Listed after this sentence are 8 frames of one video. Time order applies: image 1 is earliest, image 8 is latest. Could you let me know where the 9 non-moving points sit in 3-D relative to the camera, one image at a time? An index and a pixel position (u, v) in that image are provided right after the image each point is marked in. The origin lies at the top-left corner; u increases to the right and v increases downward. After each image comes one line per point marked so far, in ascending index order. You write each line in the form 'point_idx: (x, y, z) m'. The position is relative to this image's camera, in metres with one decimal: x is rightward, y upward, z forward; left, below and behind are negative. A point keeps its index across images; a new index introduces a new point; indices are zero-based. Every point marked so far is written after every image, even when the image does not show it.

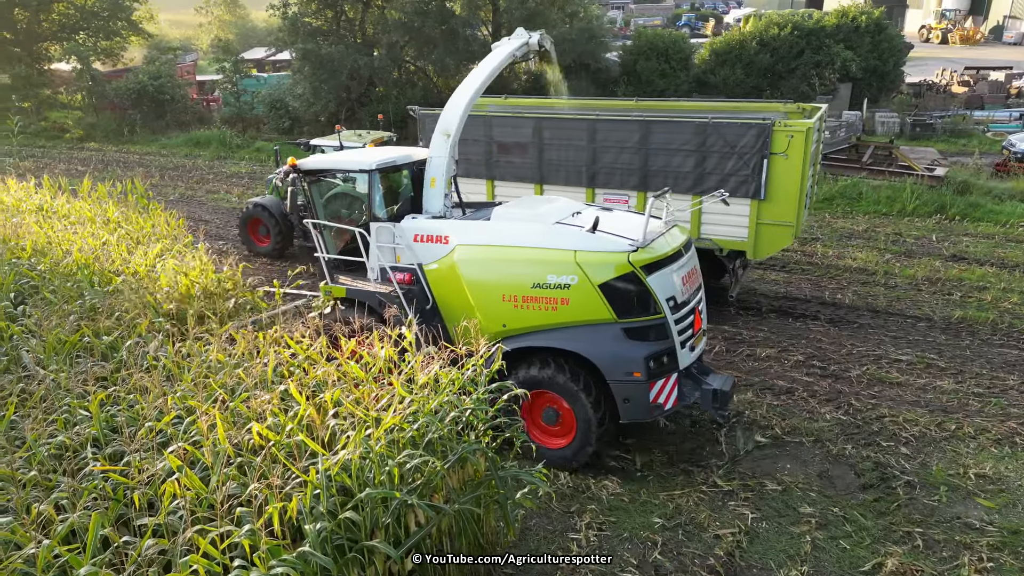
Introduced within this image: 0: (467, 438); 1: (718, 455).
0: (-0.2, -0.8, +3.8) m
1: (+1.6, -1.3, +5.7) m
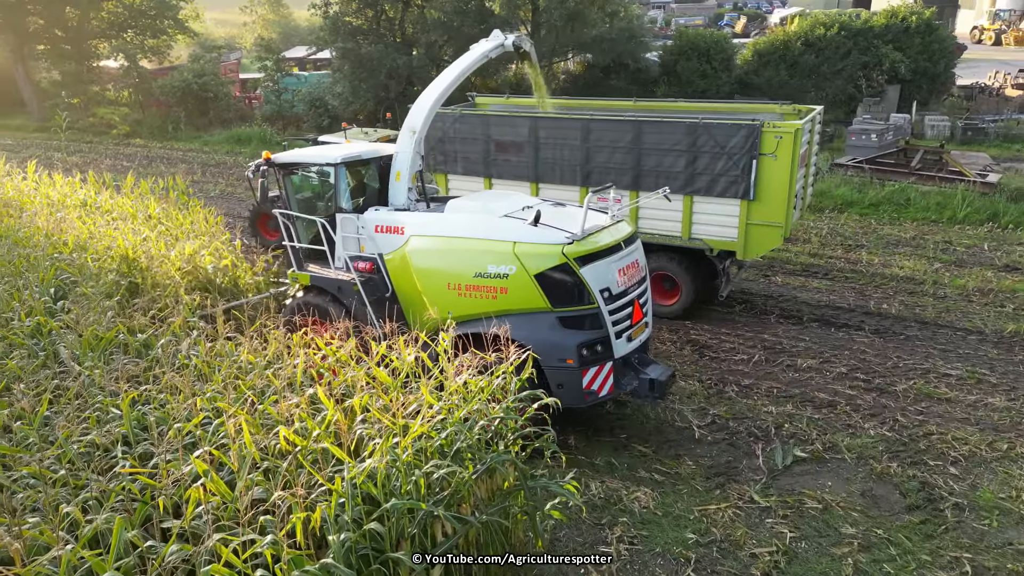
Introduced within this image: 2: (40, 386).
0: (-0.1, -0.8, +3.7) m
1: (+1.8, -1.4, +5.5) m
2: (-2.7, -0.6, +4.2) m
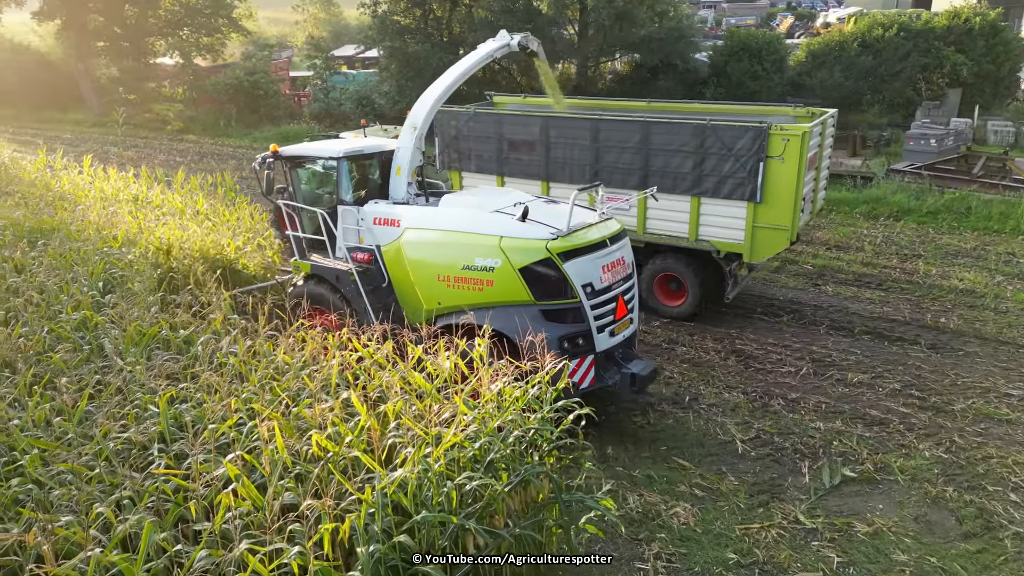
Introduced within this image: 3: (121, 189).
0: (+0.1, -0.8, +3.6) m
1: (+2.1, -1.5, +5.3) m
2: (-2.5, -0.5, +4.2) m
3: (-5.4, +1.4, +10.0) m
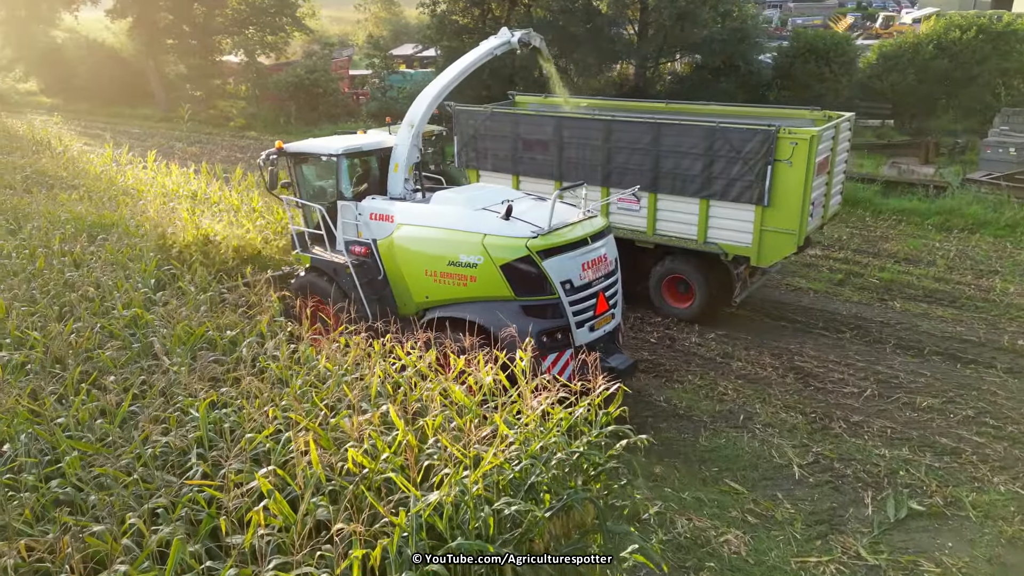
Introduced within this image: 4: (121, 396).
0: (+0.3, -0.9, +3.4) m
1: (+2.4, -1.6, +5.0) m
2: (-2.2, -0.5, +4.2) m
3: (-4.6, +1.4, +10.1) m
4: (-2.2, -0.6, +4.1) m
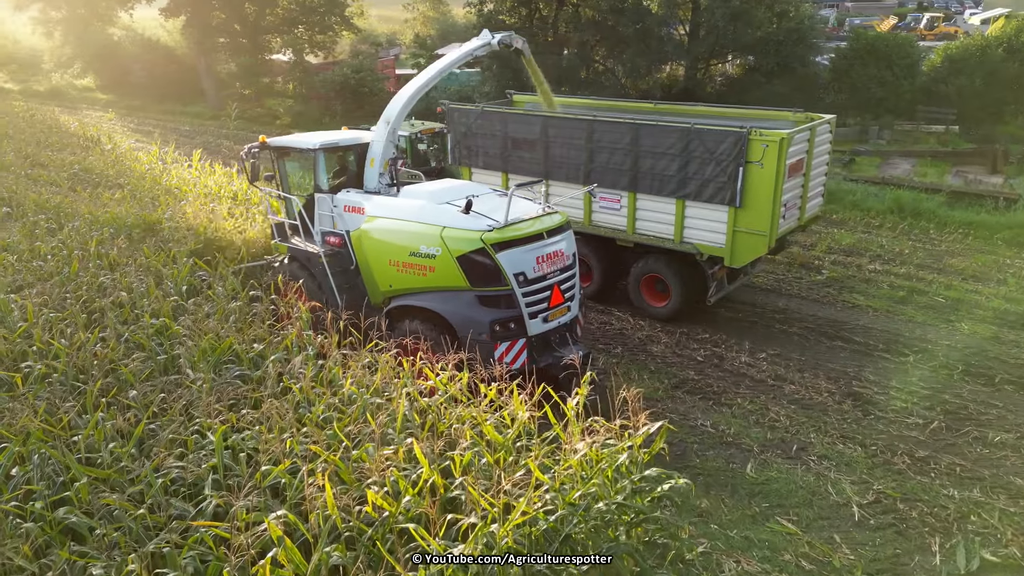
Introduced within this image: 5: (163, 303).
0: (+0.4, -1.0, +3.1) m
1: (+2.6, -1.8, +4.5) m
2: (-2.0, -0.6, +4.1) m
3: (-4.0, +1.4, +10.1) m
4: (-2.0, -0.7, +3.9) m
5: (-2.6, -0.1, +5.3) m
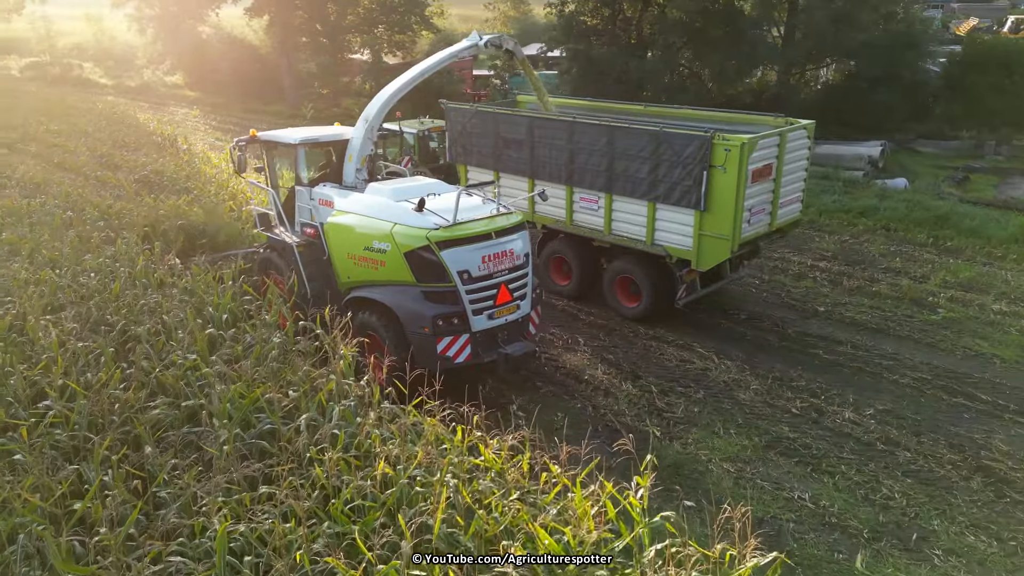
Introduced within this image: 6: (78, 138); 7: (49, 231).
0: (+0.6, -1.4, +2.3) m
1: (+2.9, -2.2, +3.6) m
2: (-1.7, -0.8, +3.6) m
3: (-3.0, +1.3, +9.8) m
4: (-1.7, -0.9, +3.4) m
5: (-2.1, -0.3, +4.8) m
6: (-7.5, +2.6, +12.6) m
7: (-4.6, +0.6, +7.2) m
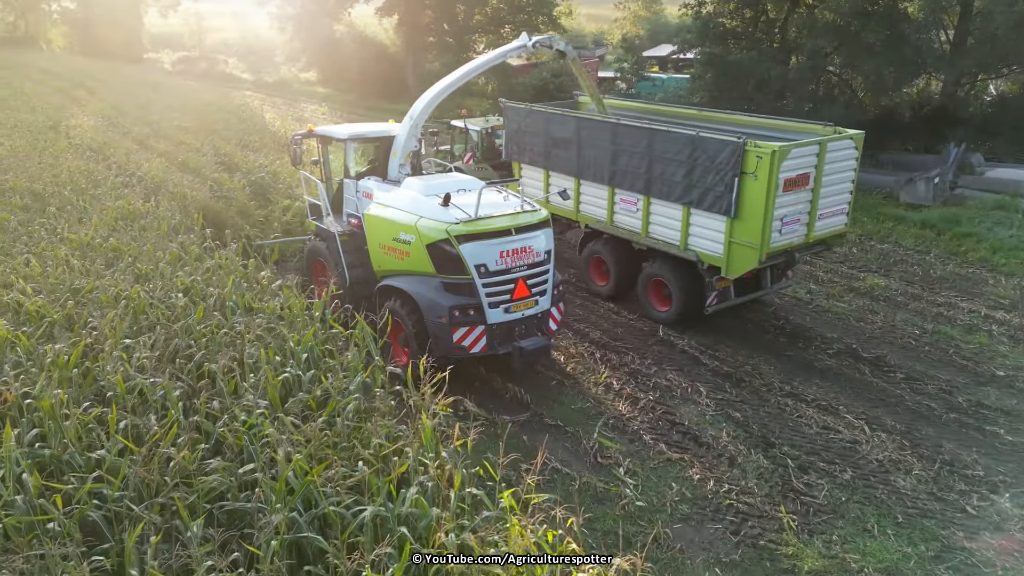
0: (+0.8, -1.8, +1.5) m
1: (+3.2, -2.7, +2.3) m
2: (-1.3, -1.1, +3.0) m
3: (-1.5, +1.1, +9.3) m
4: (-1.3, -1.1, +2.9) m
5: (-1.4, -0.5, +4.3) m
6: (-5.4, +2.7, +12.8) m
7: (-3.5, +0.5, +7.0) m
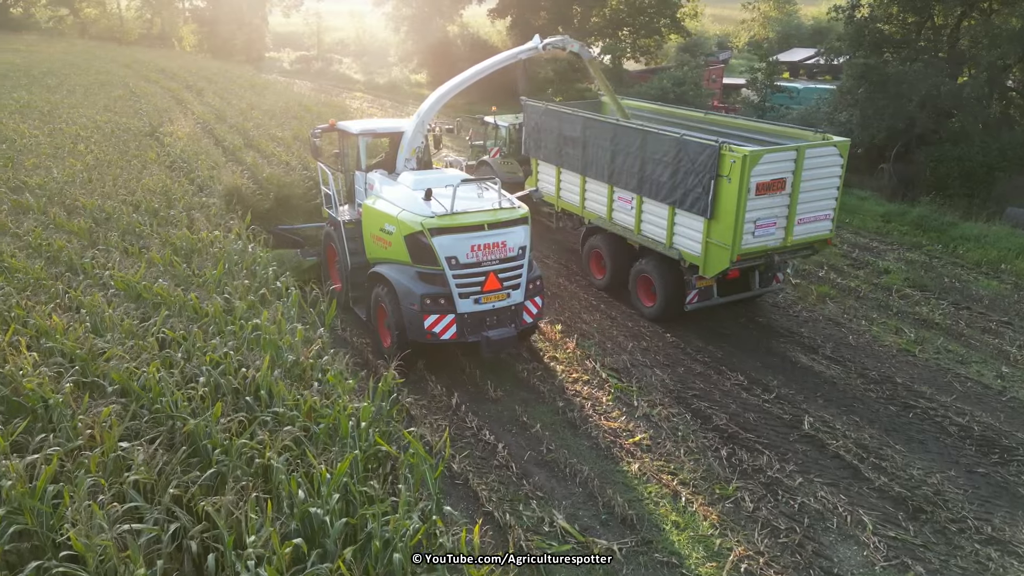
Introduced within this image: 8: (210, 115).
0: (+0.8, -2.4, 0.0) m
1: (+3.2, -3.5, +0.5) m
2: (-1.0, -1.6, +1.8) m
3: (-0.3, +0.5, +8.1) m
4: (-1.1, -1.7, +1.7) m
5: (-1.0, -1.1, +3.1) m
6: (-3.6, +2.4, +12.1) m
7: (-2.6, +0.1, +6.1) m
8: (-6.0, +3.4, +14.3) m
